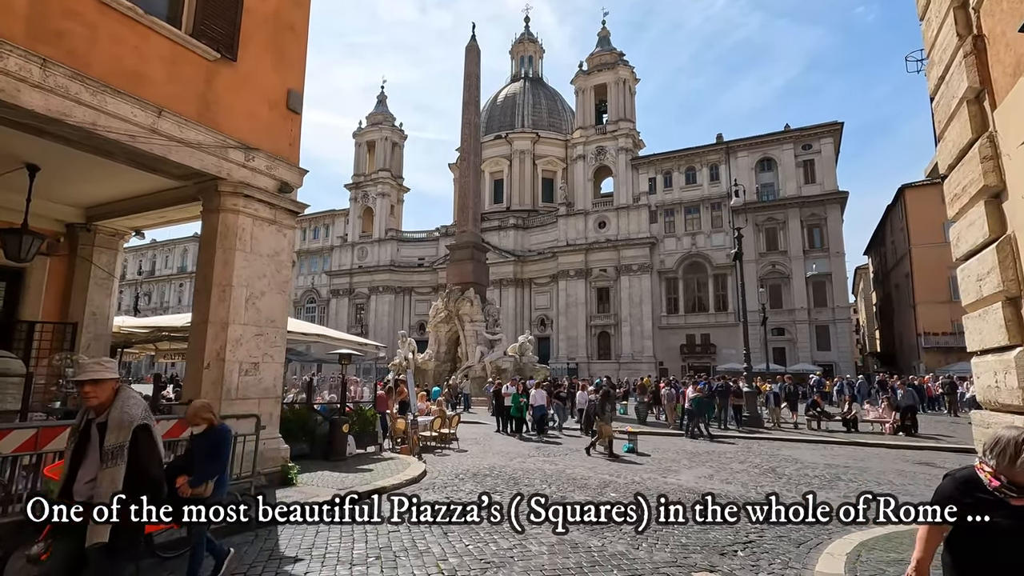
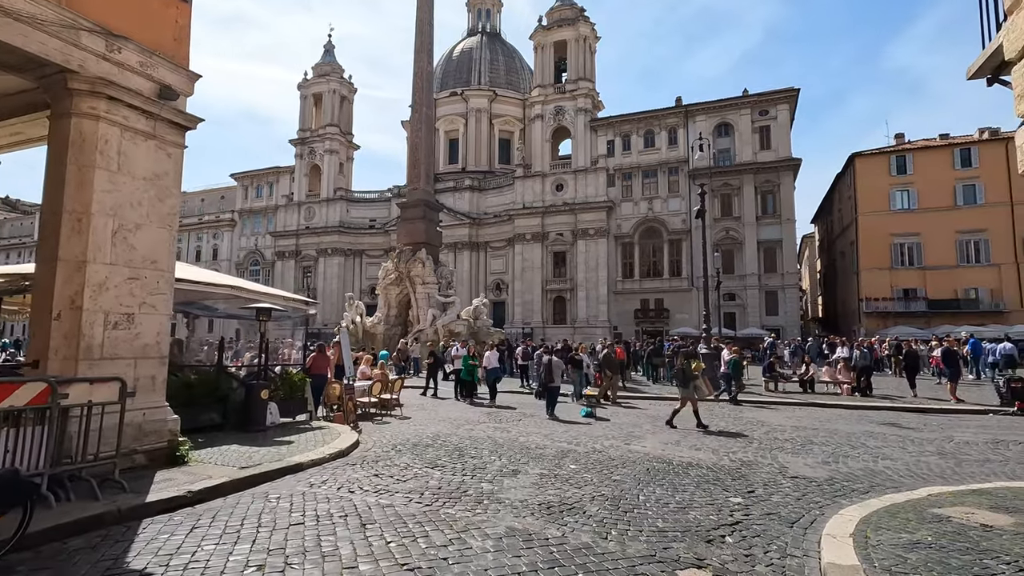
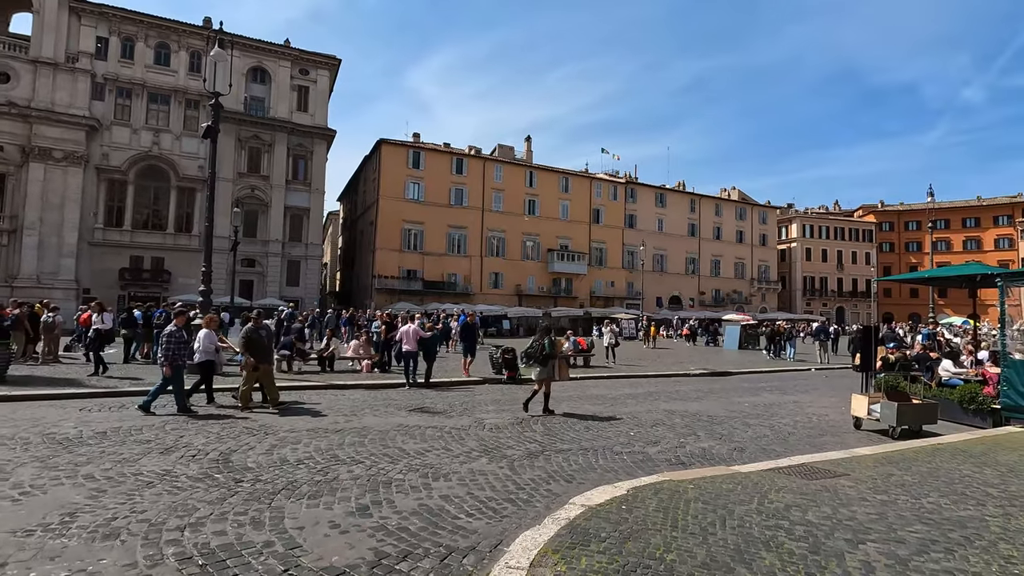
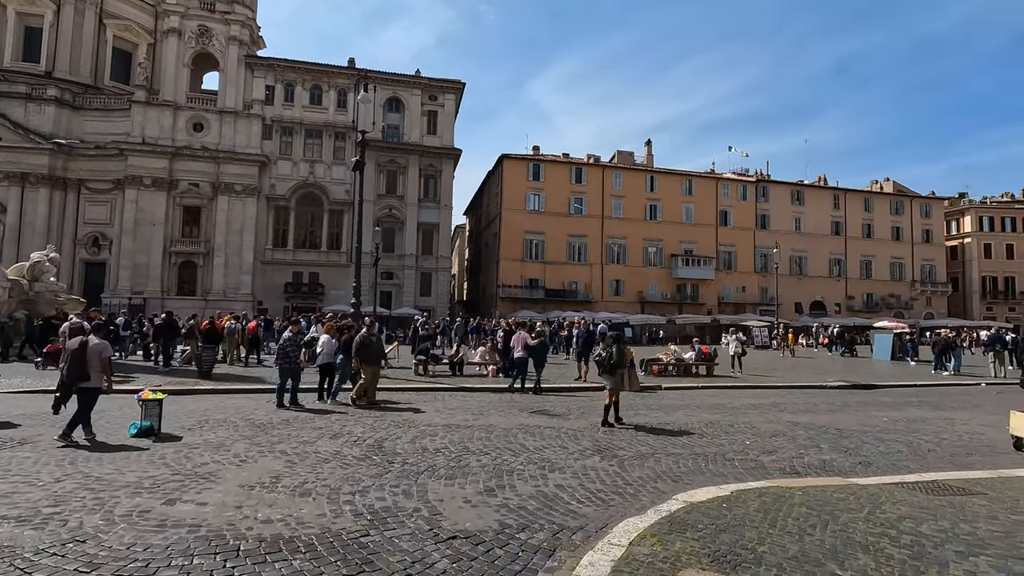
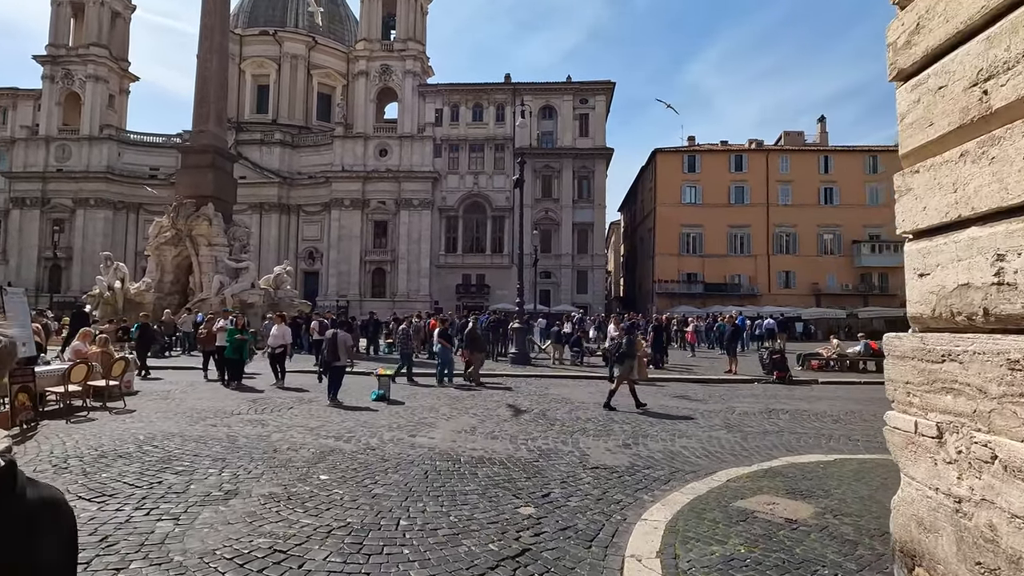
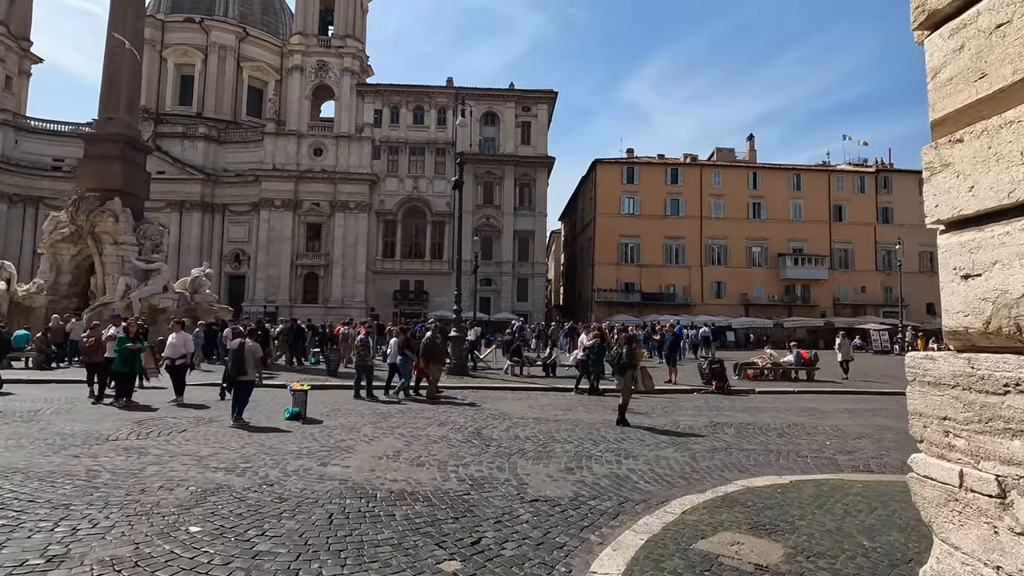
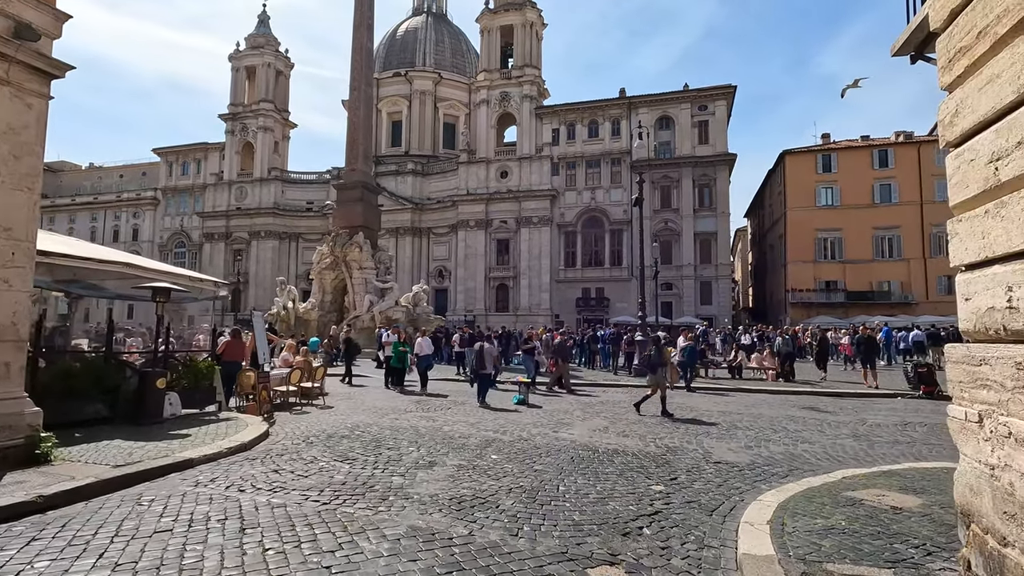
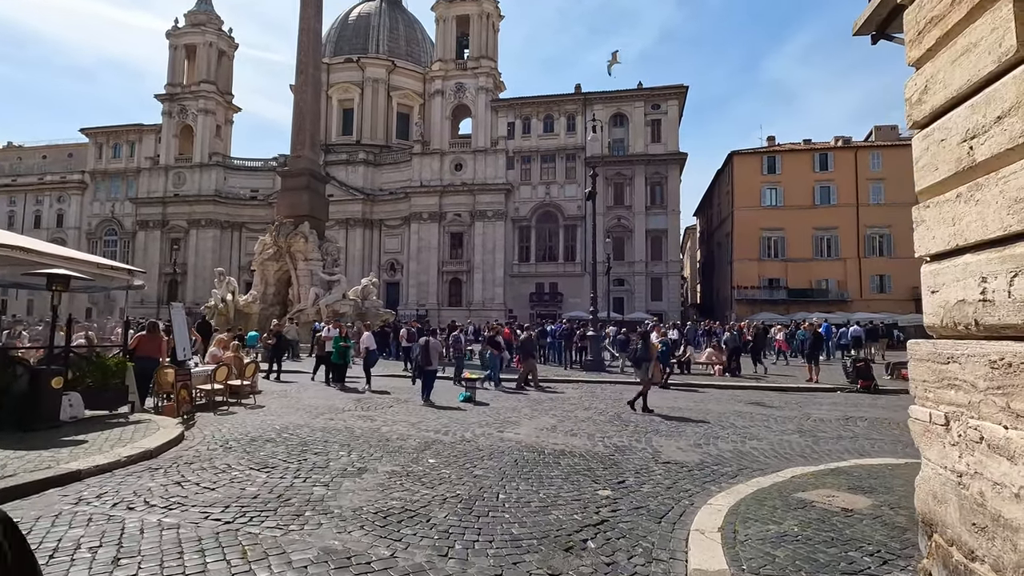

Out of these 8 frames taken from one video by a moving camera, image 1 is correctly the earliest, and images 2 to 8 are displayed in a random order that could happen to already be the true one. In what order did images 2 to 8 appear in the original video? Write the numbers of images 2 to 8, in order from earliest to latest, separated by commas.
2, 7, 8, 5, 6, 4, 3
